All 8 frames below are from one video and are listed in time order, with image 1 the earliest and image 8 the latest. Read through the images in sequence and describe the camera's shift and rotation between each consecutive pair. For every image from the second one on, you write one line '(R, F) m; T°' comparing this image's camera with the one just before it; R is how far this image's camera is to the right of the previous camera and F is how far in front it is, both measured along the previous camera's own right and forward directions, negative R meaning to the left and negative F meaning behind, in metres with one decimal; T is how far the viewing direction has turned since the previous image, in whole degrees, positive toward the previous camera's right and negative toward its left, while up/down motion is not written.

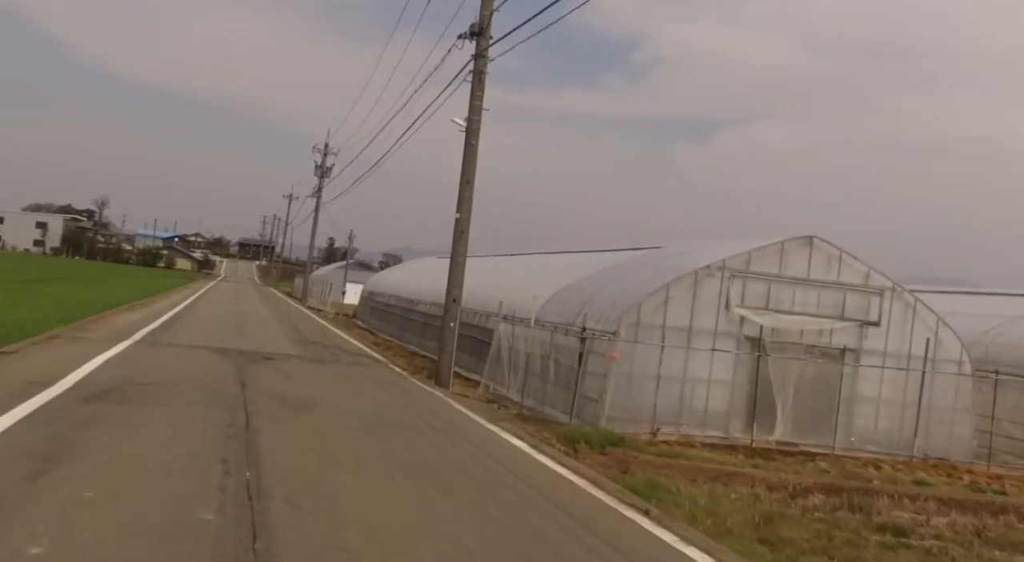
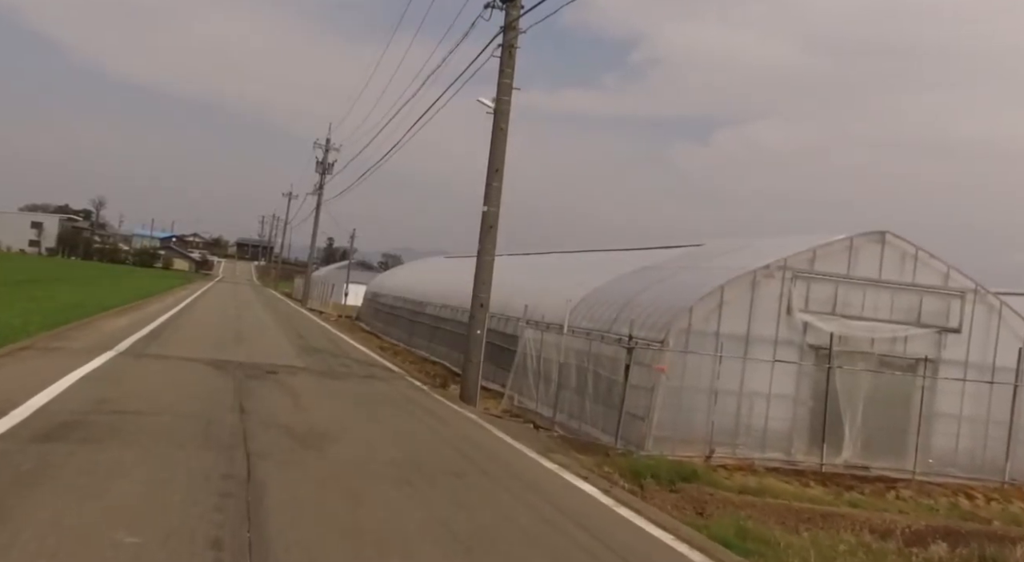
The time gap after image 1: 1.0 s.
(-0.6, +1.9) m; 0°
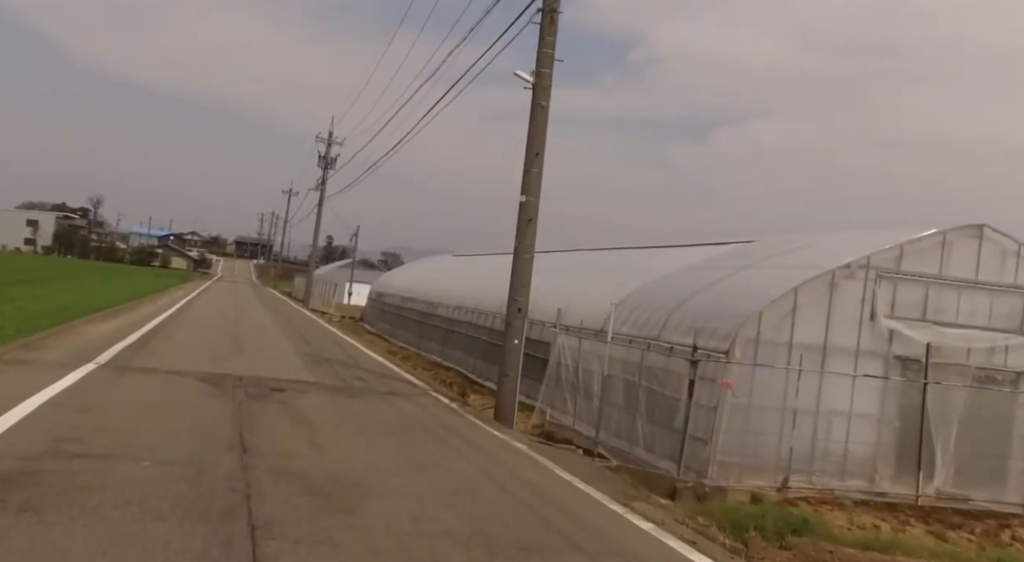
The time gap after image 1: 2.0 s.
(-0.7, +2.0) m; 0°
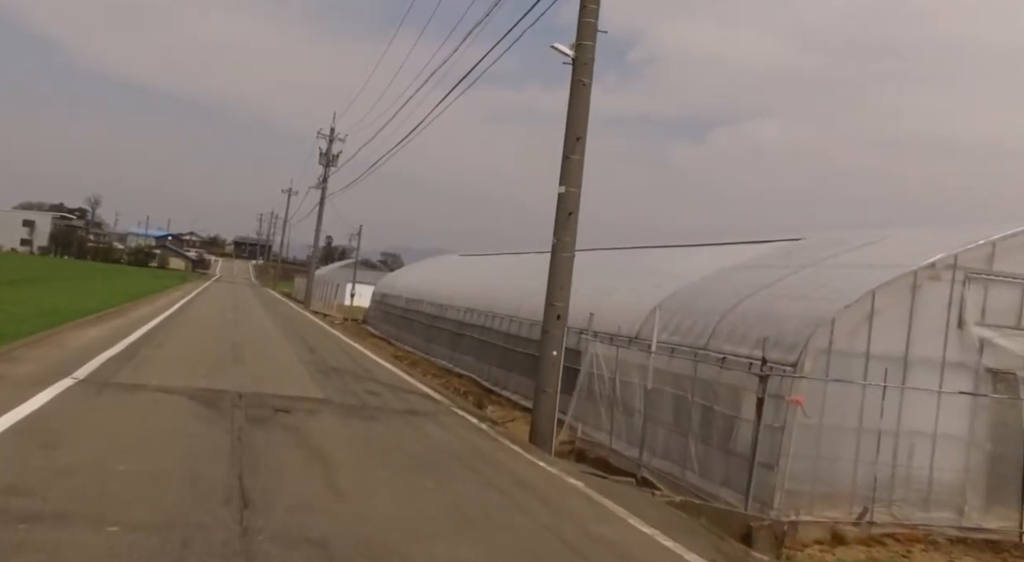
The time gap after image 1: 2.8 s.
(-0.5, +1.6) m; 0°
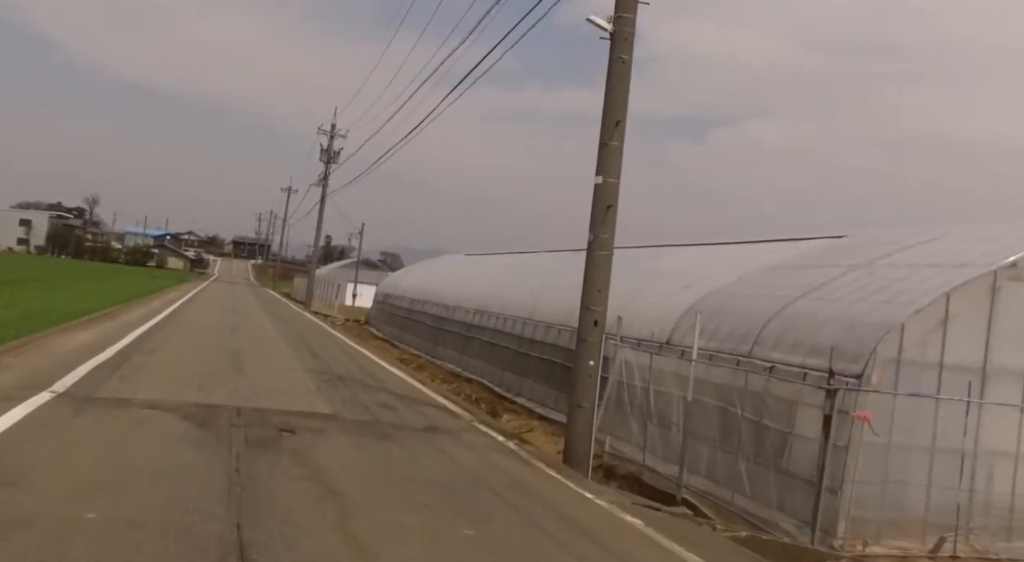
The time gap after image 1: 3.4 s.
(-0.4, +1.2) m; 0°
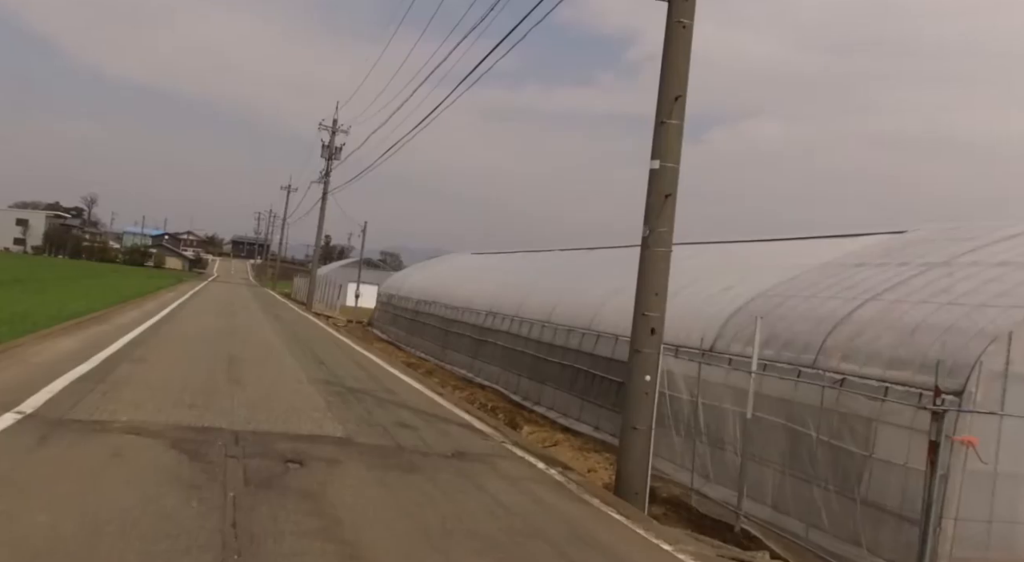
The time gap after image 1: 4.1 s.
(-0.4, +1.4) m; 0°
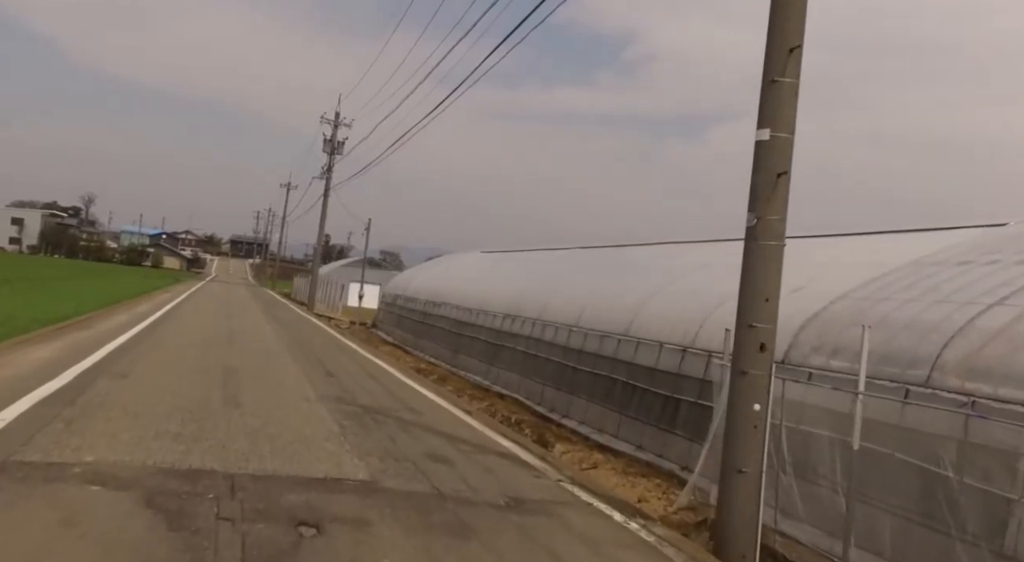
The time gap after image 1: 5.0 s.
(-0.6, +1.8) m; 0°
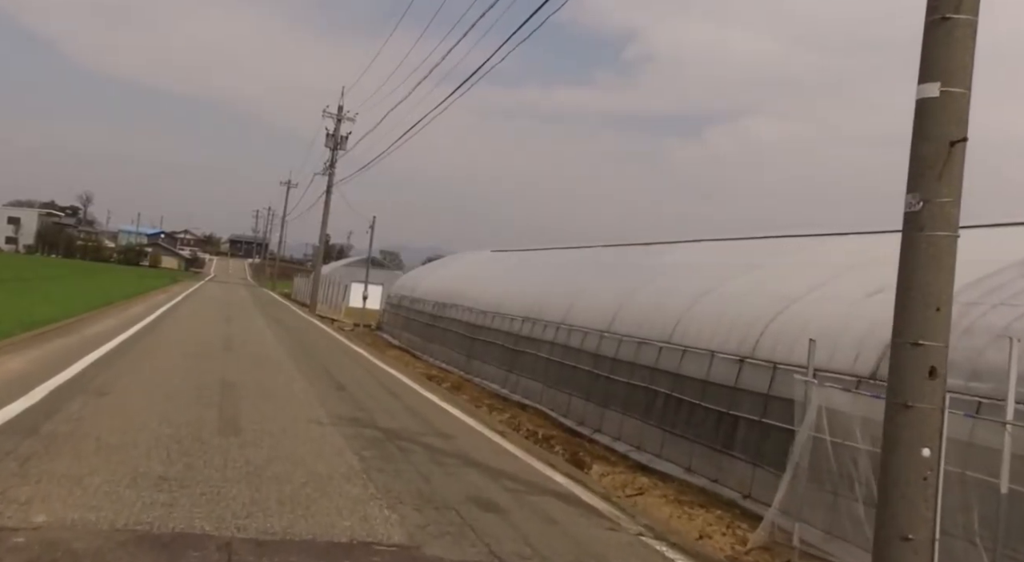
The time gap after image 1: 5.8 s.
(-0.5, +1.7) m; 0°
